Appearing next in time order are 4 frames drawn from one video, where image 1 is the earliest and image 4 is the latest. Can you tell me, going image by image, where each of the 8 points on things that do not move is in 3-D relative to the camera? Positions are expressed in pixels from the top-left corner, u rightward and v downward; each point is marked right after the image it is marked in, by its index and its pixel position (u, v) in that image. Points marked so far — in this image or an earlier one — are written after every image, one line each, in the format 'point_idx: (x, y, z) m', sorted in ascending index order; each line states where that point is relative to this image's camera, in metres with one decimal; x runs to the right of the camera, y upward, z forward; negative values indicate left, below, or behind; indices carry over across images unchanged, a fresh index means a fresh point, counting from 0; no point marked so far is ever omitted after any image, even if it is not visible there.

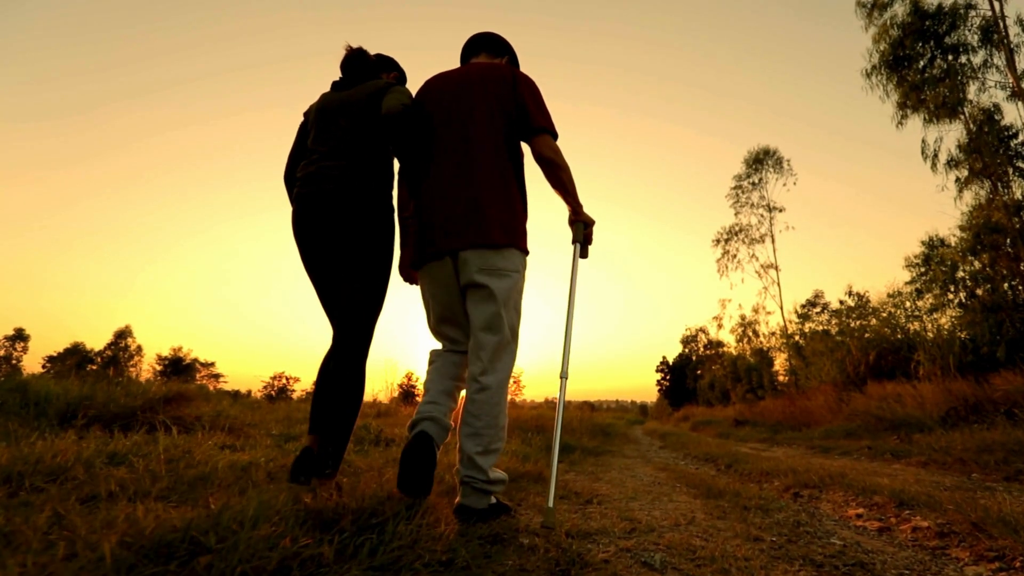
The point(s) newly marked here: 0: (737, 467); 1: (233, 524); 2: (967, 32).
0: (+2.3, -1.8, +6.2) m
1: (-0.7, -0.6, +1.6) m
2: (+9.5, +5.3, +12.7) m
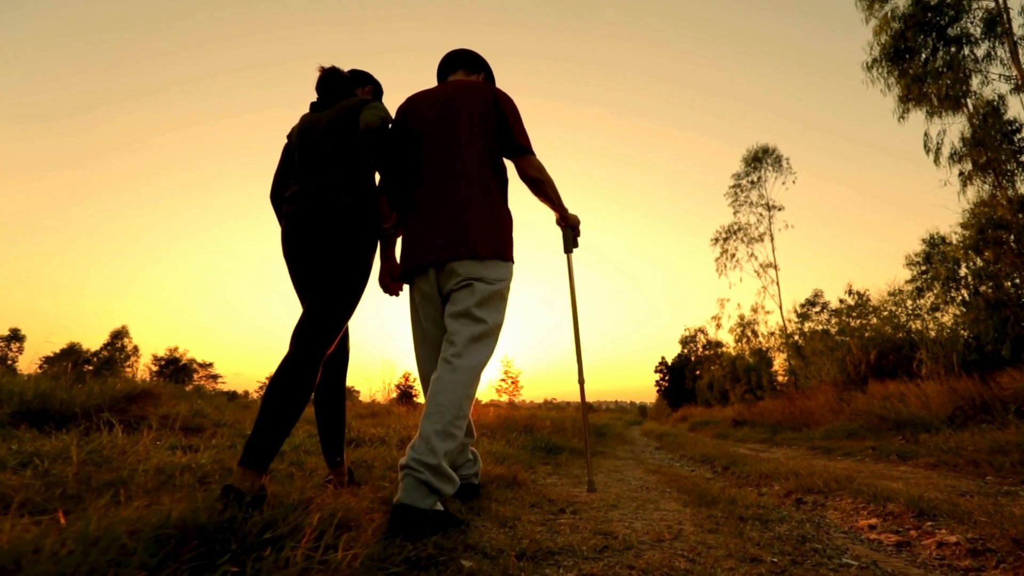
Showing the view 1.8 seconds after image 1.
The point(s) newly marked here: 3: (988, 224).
0: (+2.1, -1.7, +5.8) m
1: (-0.9, -0.5, +1.2) m
2: (+9.3, +5.4, +12.3) m
3: (+9.0, +1.2, +11.5) m
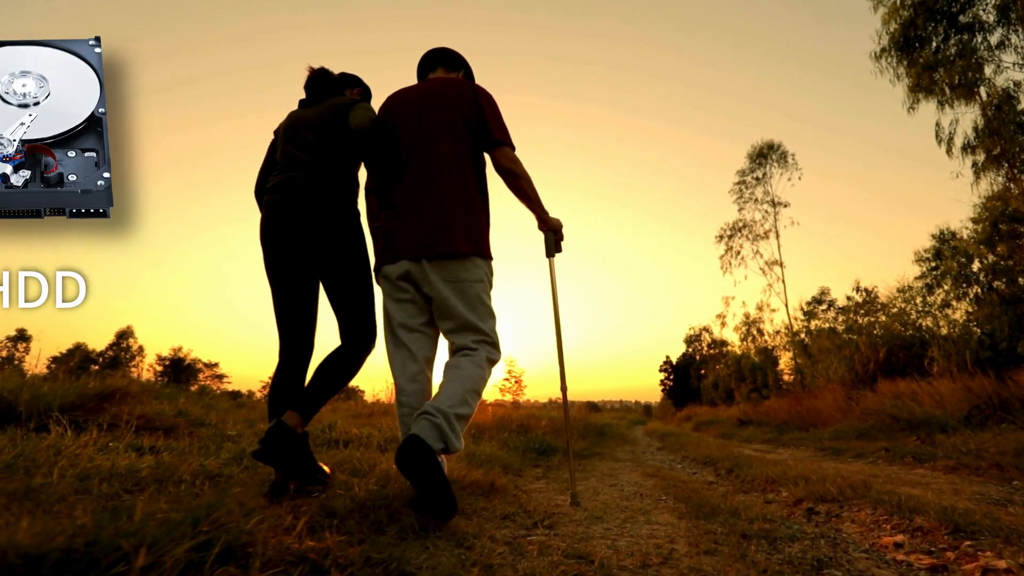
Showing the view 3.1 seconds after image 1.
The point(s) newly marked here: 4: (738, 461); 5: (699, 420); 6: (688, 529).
0: (+2.0, -1.7, +5.4) m
1: (-1.0, -0.4, +0.8) m
2: (+9.2, +5.5, +11.9) m
3: (+8.9, +1.3, +11.0) m
4: (+2.3, -1.8, +6.3) m
5: (+5.8, -4.1, +18.9) m
6: (+0.7, -1.0, +2.4) m
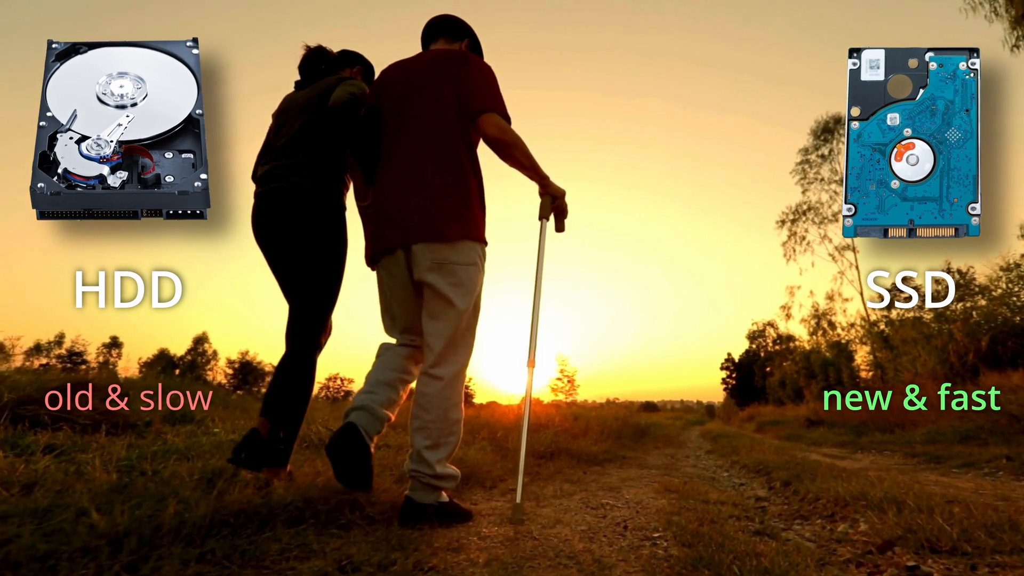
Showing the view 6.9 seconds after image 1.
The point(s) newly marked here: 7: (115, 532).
0: (+1.9, -1.3, +4.0) m
1: (-1.7, -0.1, -0.3) m
2: (+9.6, +5.9, +9.7) m
3: (+9.2, +1.8, +8.9) m
4: (+2.3, -1.5, +4.9) m
5: (+7.0, -3.7, +17.0) m
6: (+0.2, -0.6, +1.1) m
7: (-1.1, -0.7, +1.7) m
